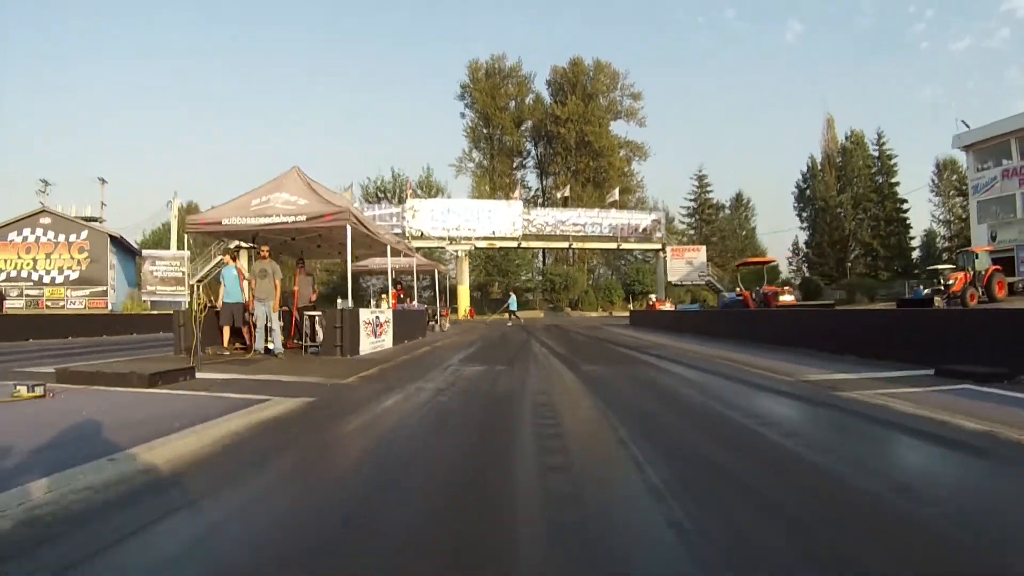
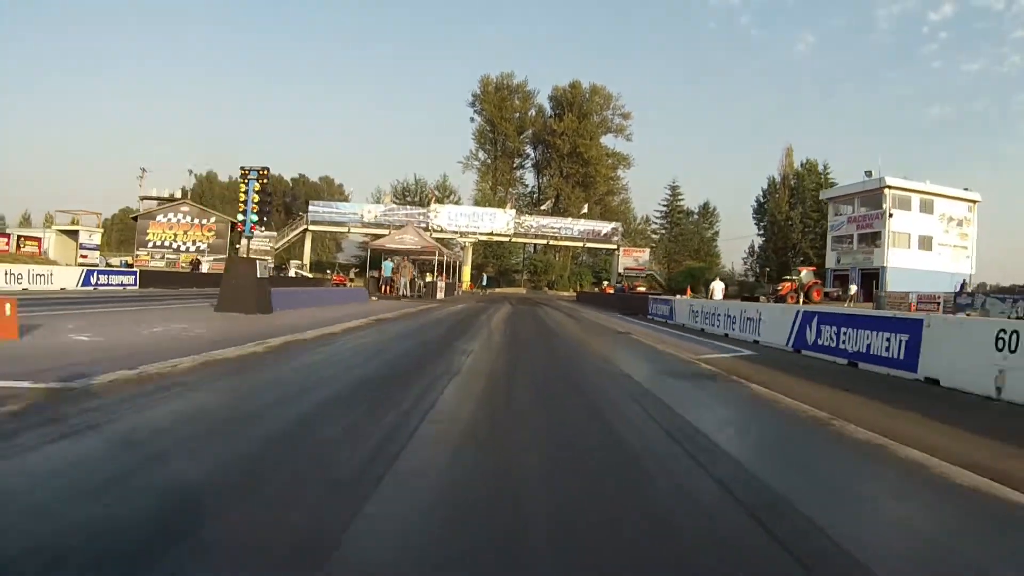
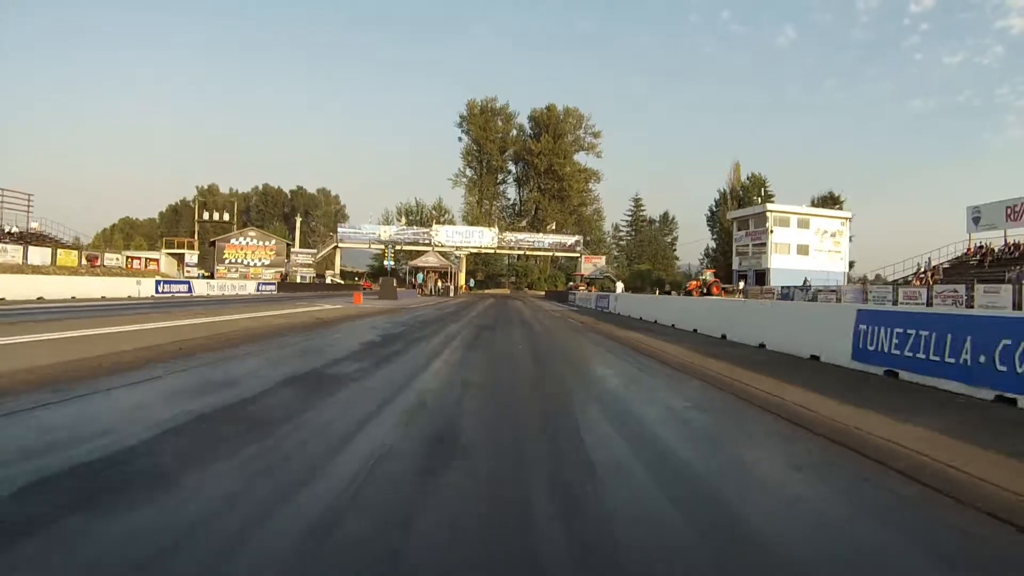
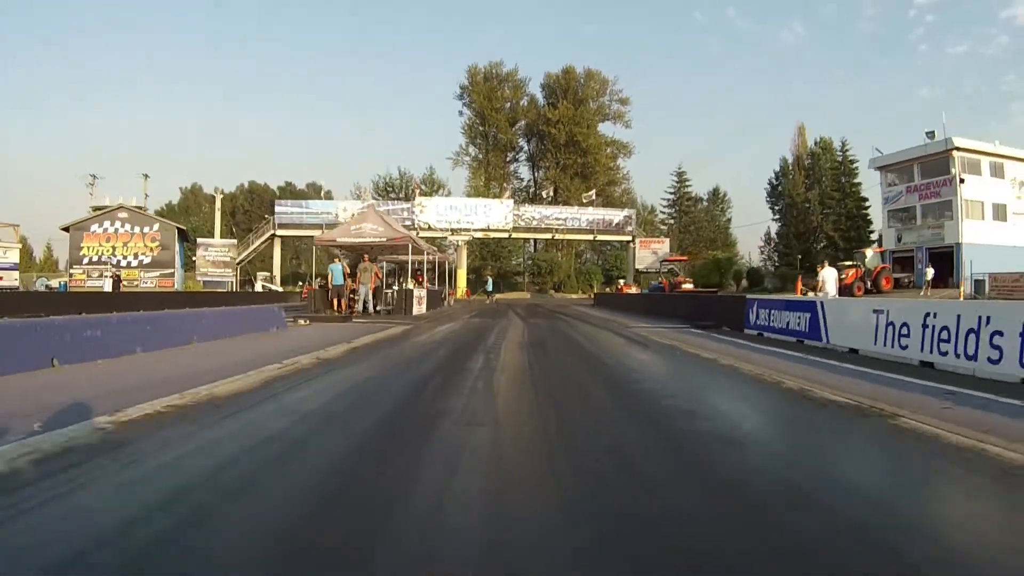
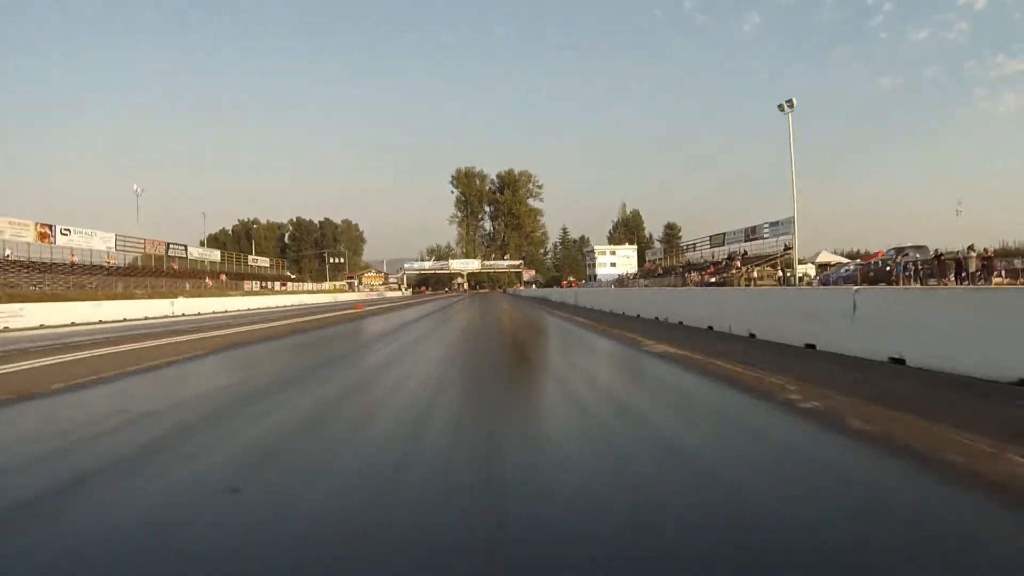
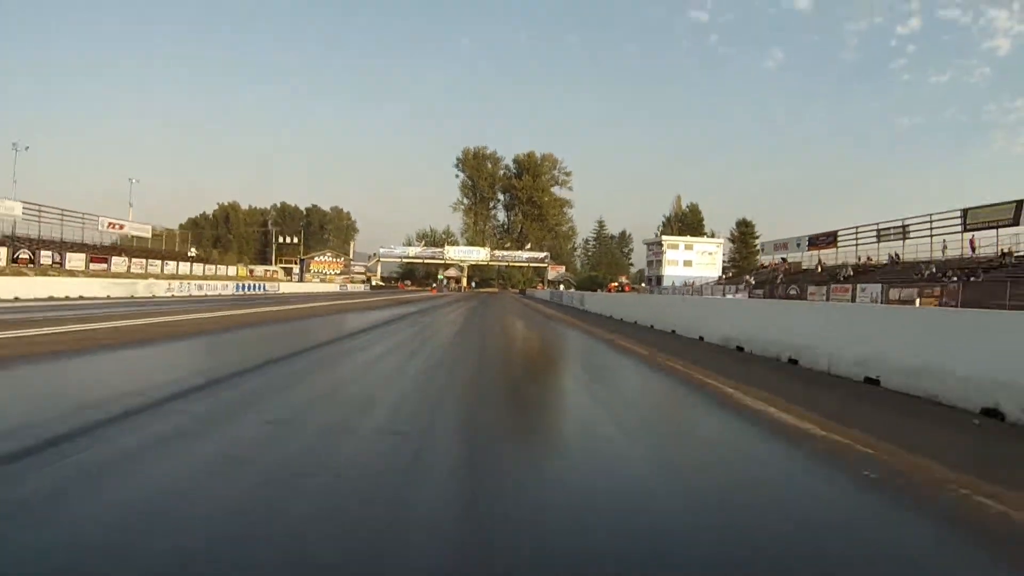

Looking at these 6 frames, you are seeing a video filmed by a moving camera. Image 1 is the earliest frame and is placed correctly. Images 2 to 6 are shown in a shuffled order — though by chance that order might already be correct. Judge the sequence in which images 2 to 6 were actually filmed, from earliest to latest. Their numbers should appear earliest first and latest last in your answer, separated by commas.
4, 2, 3, 6, 5
